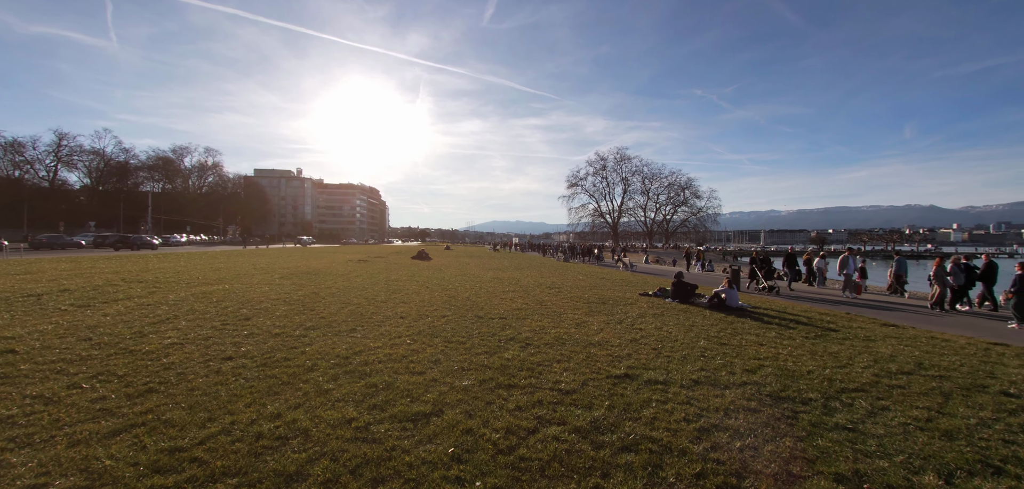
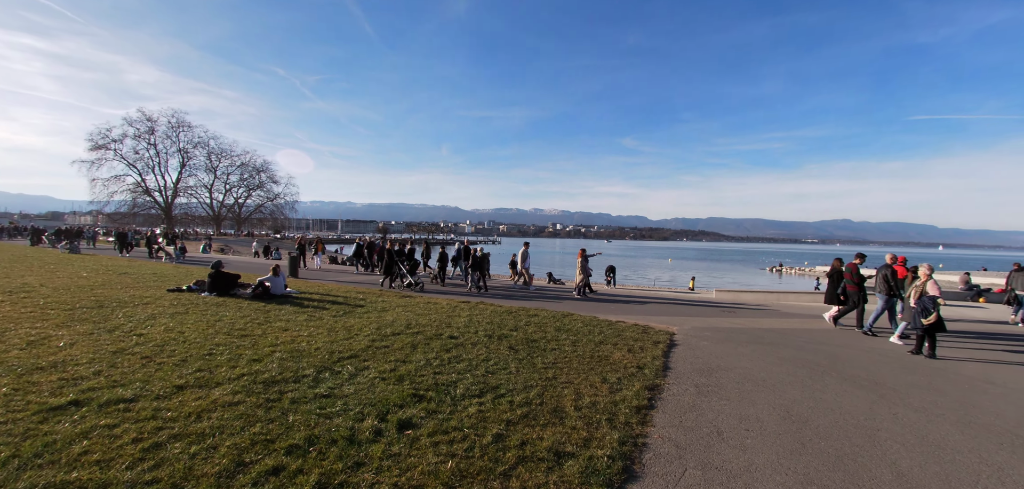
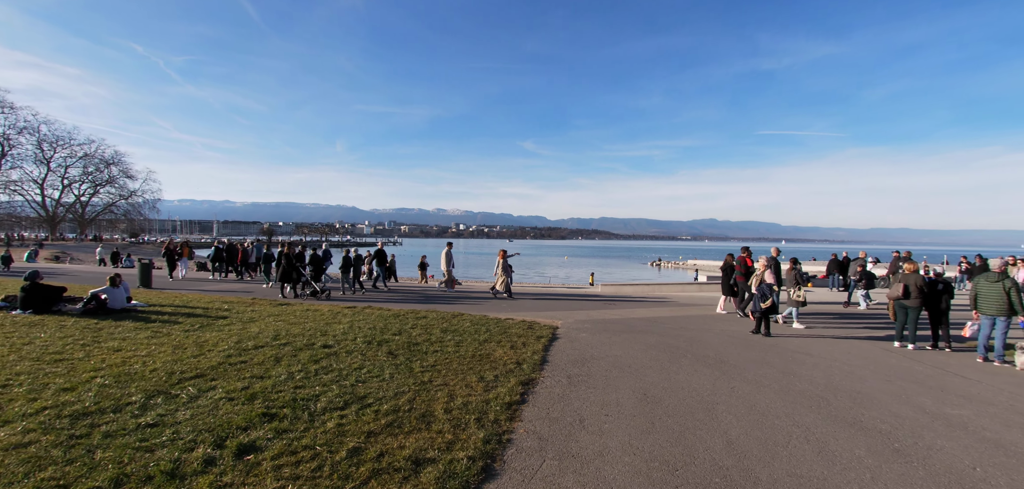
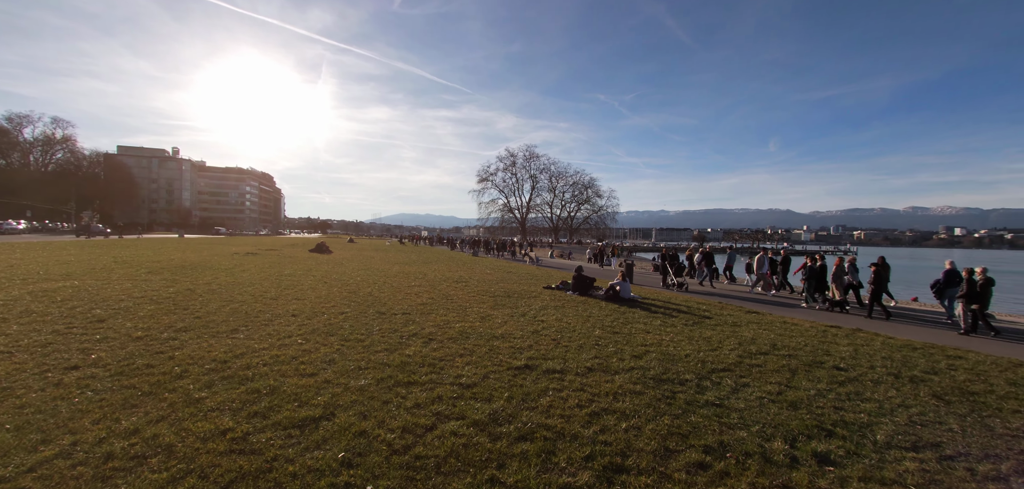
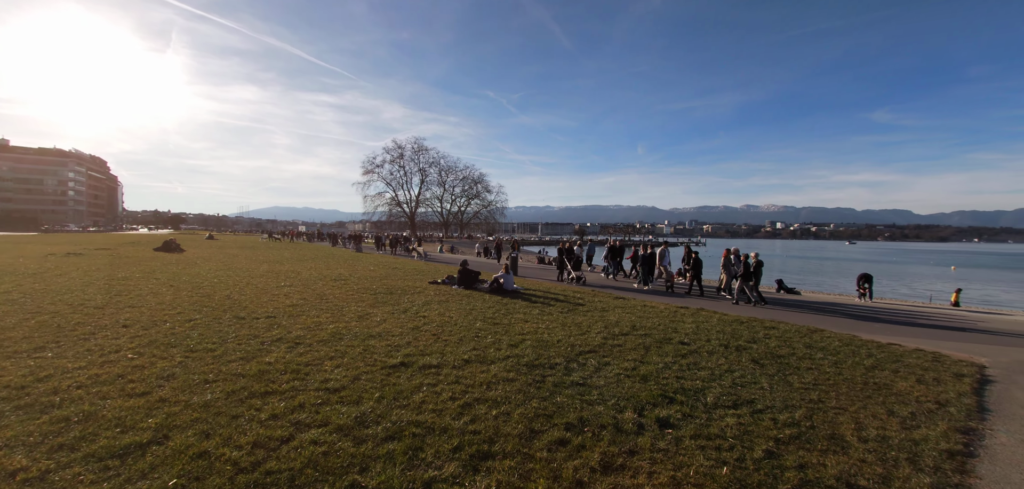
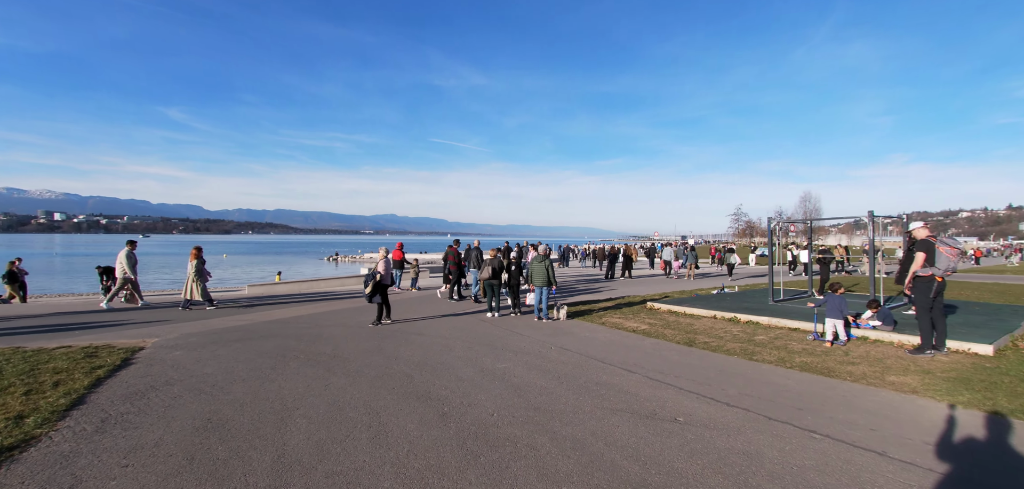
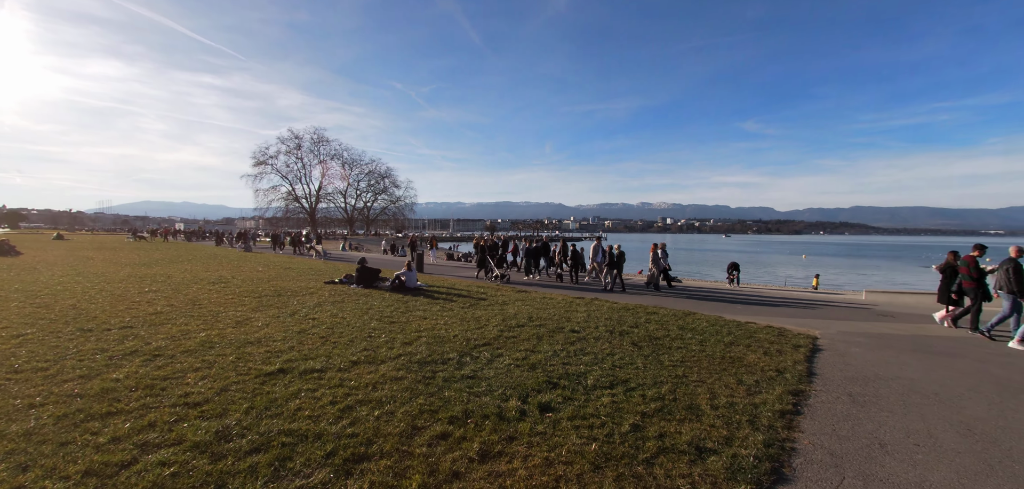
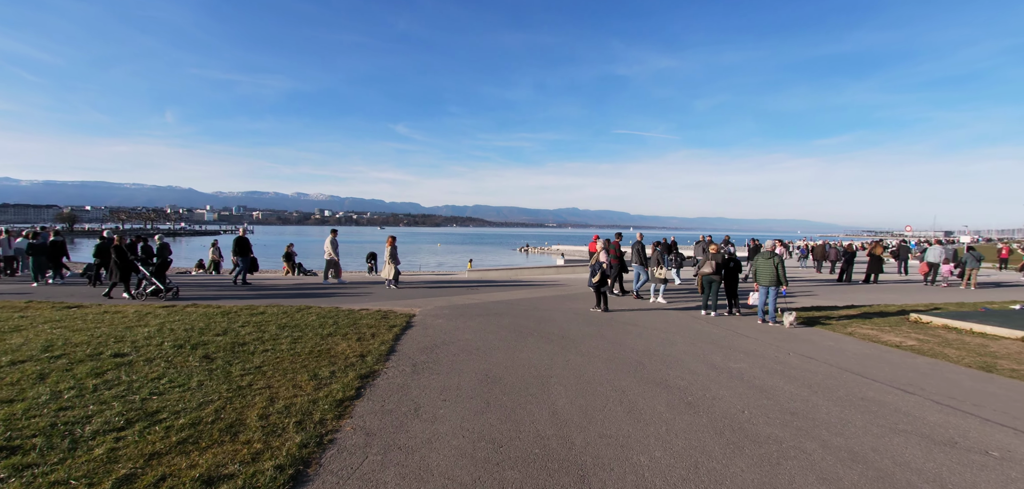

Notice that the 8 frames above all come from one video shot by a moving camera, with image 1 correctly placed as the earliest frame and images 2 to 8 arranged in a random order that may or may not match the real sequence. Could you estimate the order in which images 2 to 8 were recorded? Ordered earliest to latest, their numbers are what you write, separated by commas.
4, 5, 7, 2, 3, 8, 6
